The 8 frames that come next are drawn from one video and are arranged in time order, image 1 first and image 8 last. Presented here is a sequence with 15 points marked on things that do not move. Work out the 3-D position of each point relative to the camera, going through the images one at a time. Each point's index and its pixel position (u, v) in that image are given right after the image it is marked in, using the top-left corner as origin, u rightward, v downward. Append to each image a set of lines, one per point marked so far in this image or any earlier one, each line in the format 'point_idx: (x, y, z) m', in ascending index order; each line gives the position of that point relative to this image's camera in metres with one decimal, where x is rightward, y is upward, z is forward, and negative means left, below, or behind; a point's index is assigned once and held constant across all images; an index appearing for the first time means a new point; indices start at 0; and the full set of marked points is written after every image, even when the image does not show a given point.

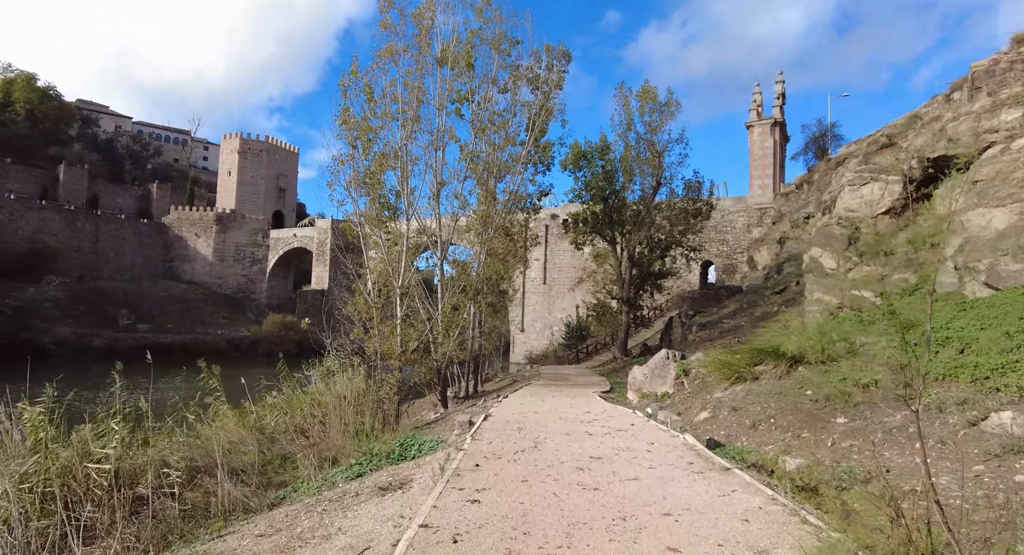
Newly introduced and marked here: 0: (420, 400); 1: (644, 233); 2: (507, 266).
0: (-2.4, -3.2, +15.6) m
1: (+4.2, +1.3, +19.6) m
2: (0.0, +0.2, +16.1) m
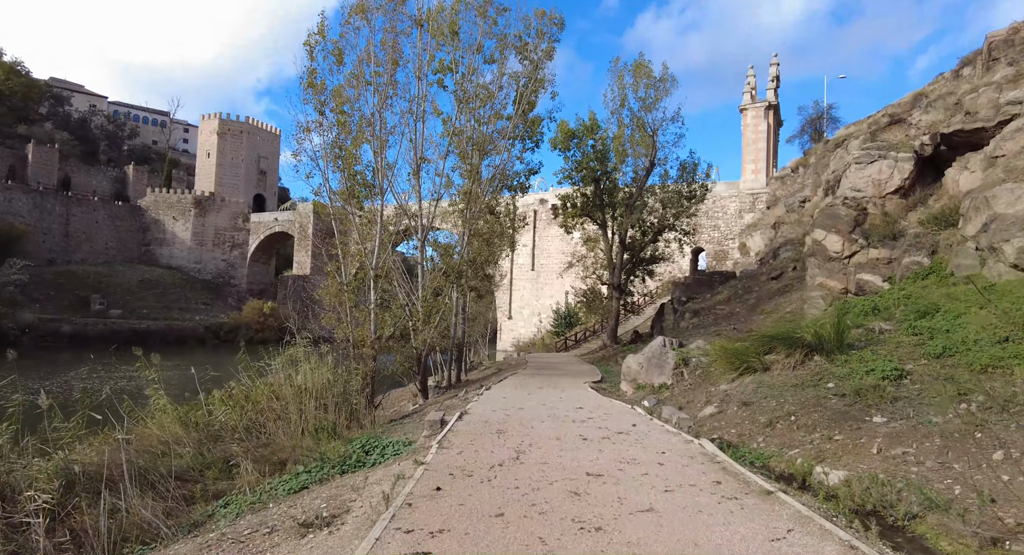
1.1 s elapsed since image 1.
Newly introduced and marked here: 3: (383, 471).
0: (-2.7, -2.8, +14.7) m
1: (+3.8, +1.8, +18.7) m
2: (-0.4, +0.7, +15.1) m
3: (-0.9, -1.4, +4.4) m
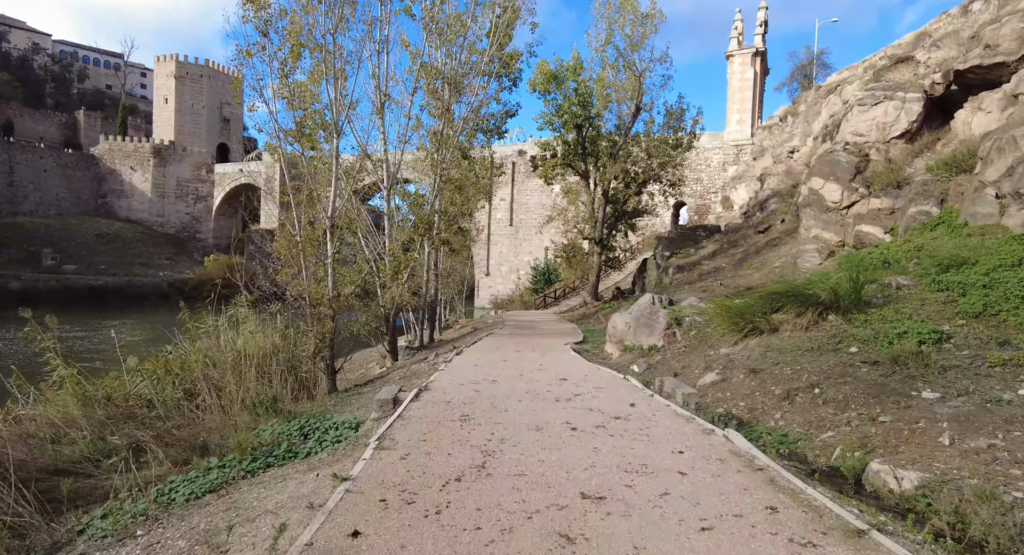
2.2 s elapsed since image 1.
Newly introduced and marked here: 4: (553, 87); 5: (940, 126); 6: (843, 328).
0: (-3.3, -1.7, +13.8) m
1: (+3.1, +3.2, +17.6) m
2: (-1.0, +1.8, +14.0) m
3: (-1.1, -1.1, +3.4) m
4: (+1.2, +5.6, +17.9) m
5: (+8.3, +2.9, +11.8) m
6: (+3.1, -0.5, +5.8) m
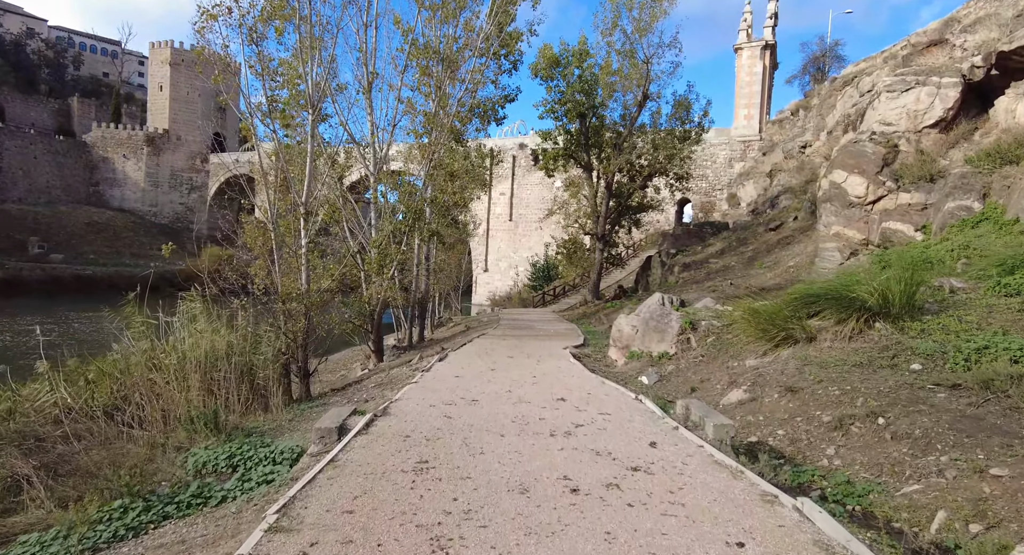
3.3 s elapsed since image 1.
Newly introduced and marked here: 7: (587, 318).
0: (-3.4, -1.6, +12.8) m
1: (+3.1, +3.3, +16.7) m
2: (-1.0, +1.9, +13.0) m
3: (-1.2, -1.1, +2.5) m
4: (+1.2, +5.7, +16.9) m
5: (+8.3, +2.9, +10.9) m
6: (+3.1, -0.5, +4.8) m
7: (+1.8, -1.0, +14.4) m
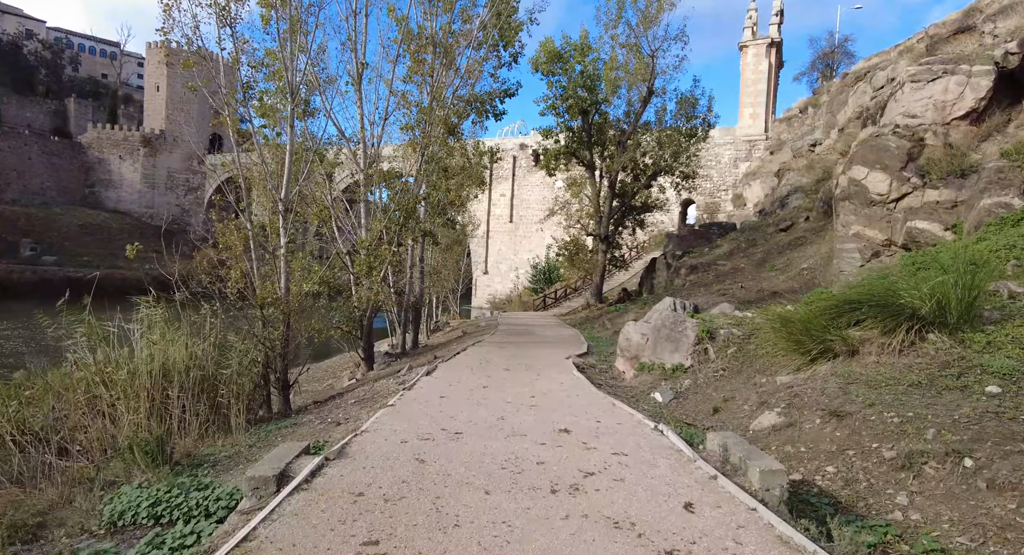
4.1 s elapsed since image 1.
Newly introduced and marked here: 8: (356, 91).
0: (-3.4, -1.6, +12.1) m
1: (+3.1, +3.2, +15.9) m
2: (-1.0, +1.8, +12.3) m
3: (-1.2, -1.1, +1.8) m
4: (+1.2, +5.6, +16.2) m
5: (+8.2, +2.8, +10.2) m
6: (+3.0, -0.5, +4.1) m
7: (+1.8, -1.0, +13.7) m
8: (-2.8, +3.3, +10.9) m
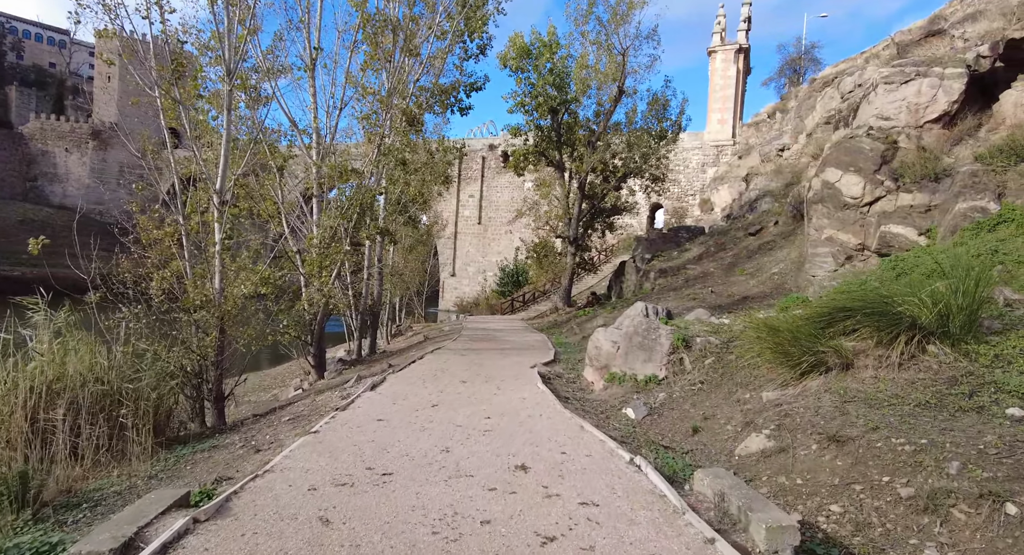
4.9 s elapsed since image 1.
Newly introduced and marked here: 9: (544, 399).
0: (-4.1, -1.6, +11.3) m
1: (+2.2, +3.1, +15.5) m
2: (-1.7, +1.8, +11.7) m
3: (-1.4, -1.1, +1.1) m
4: (+0.4, +5.5, +15.7) m
5: (+7.7, +2.7, +10.0) m
6: (+2.7, -0.6, +3.7) m
7: (+1.0, -1.1, +13.2) m
8: (-3.4, +3.3, +10.1) m
9: (+0.3, -1.0, +4.8) m
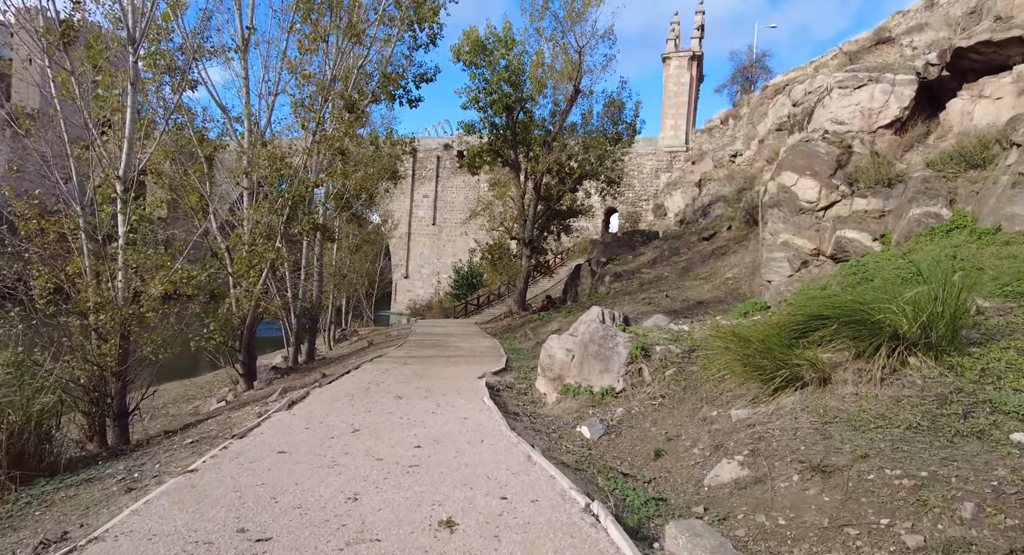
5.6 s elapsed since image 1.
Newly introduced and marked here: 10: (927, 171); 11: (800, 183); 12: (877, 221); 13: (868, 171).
0: (-5.0, -1.7, +10.4) m
1: (+1.0, +3.0, +15.1) m
2: (-2.6, +1.7, +11.0) m
3: (-1.6, -1.0, +0.4) m
4: (-0.8, +5.5, +15.1) m
5: (+6.9, +2.6, +10.0) m
6: (+2.4, -0.6, +3.3) m
7: (0.0, -1.2, +12.6) m
8: (-4.1, +3.3, +9.3) m
9: (-0.2, -1.0, +4.3) m
10: (+6.0, +1.5, +8.8) m
11: (+4.8, +1.5, +10.0) m
12: (+5.4, +0.8, +9.0) m
13: (+5.5, +1.7, +9.4) m
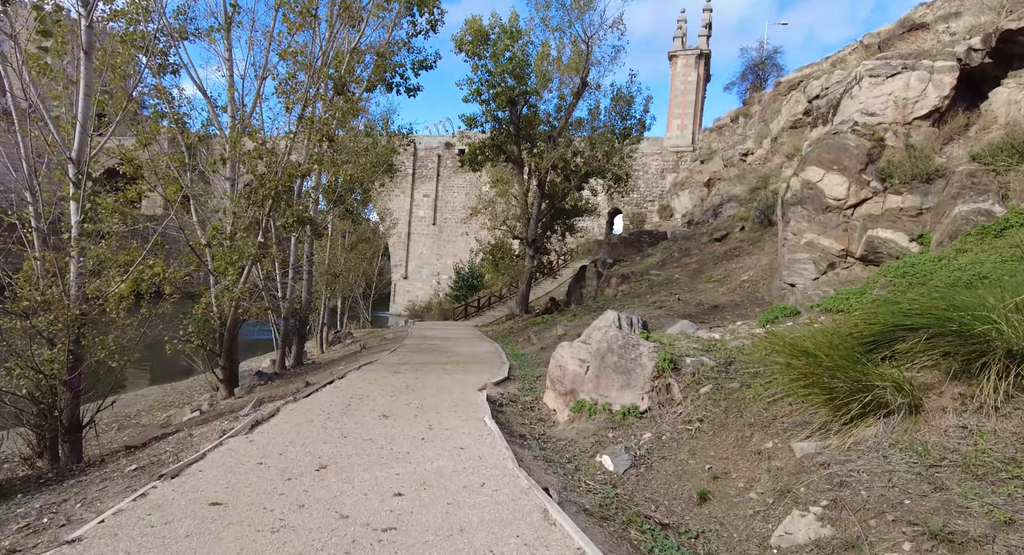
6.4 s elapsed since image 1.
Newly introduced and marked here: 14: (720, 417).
0: (-5.0, -1.6, +9.6) m
1: (+1.1, +3.0, +14.3) m
2: (-2.5, +1.7, +10.2) m
3: (-1.5, -1.0, -0.3) m
4: (-0.7, +5.4, +14.4) m
5: (+6.9, +2.6, +9.2) m
6: (+2.4, -0.6, +2.5) m
7: (0.0, -1.2, +11.9) m
8: (-4.1, +3.3, +8.6) m
9: (-0.1, -1.0, +3.5) m
10: (+6.1, +1.5, +8.0) m
11: (+4.9, +1.5, +9.2) m
12: (+5.4, +0.8, +8.2) m
13: (+5.6, +1.6, +8.6) m
14: (+1.3, -0.8, +3.8) m
